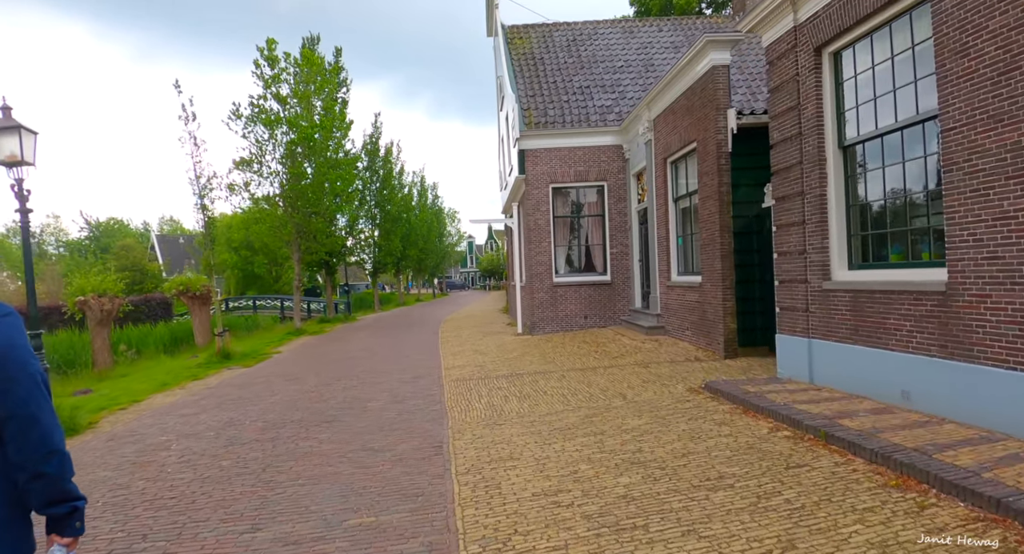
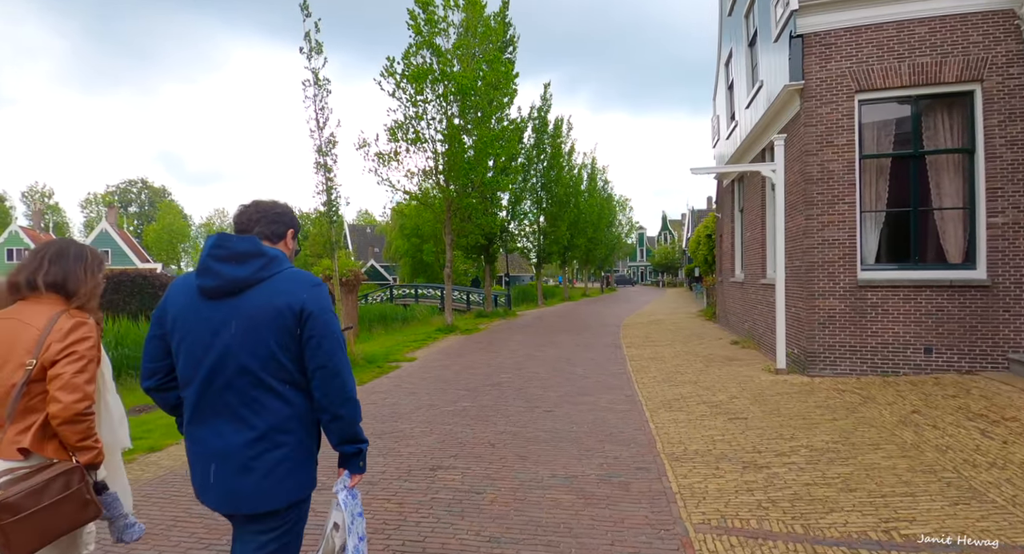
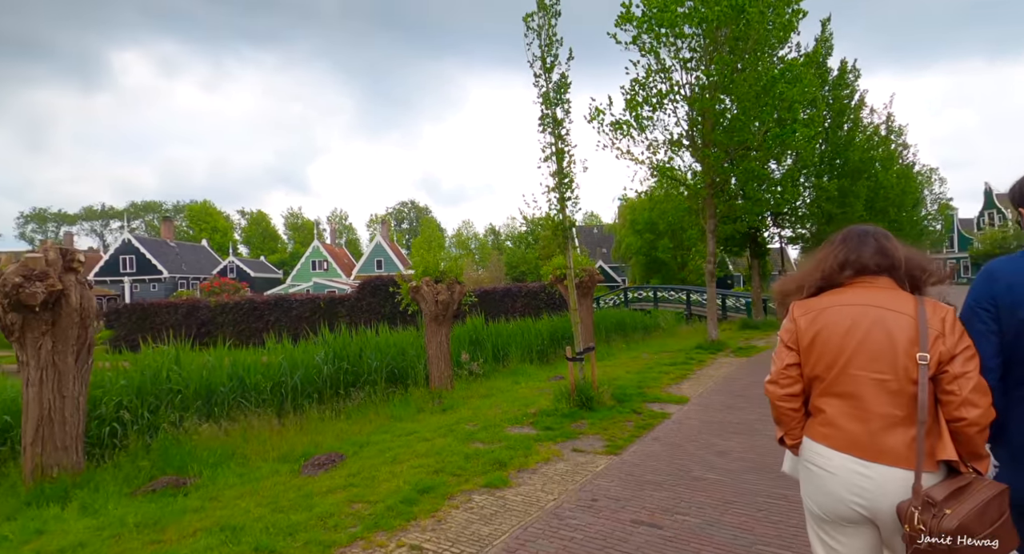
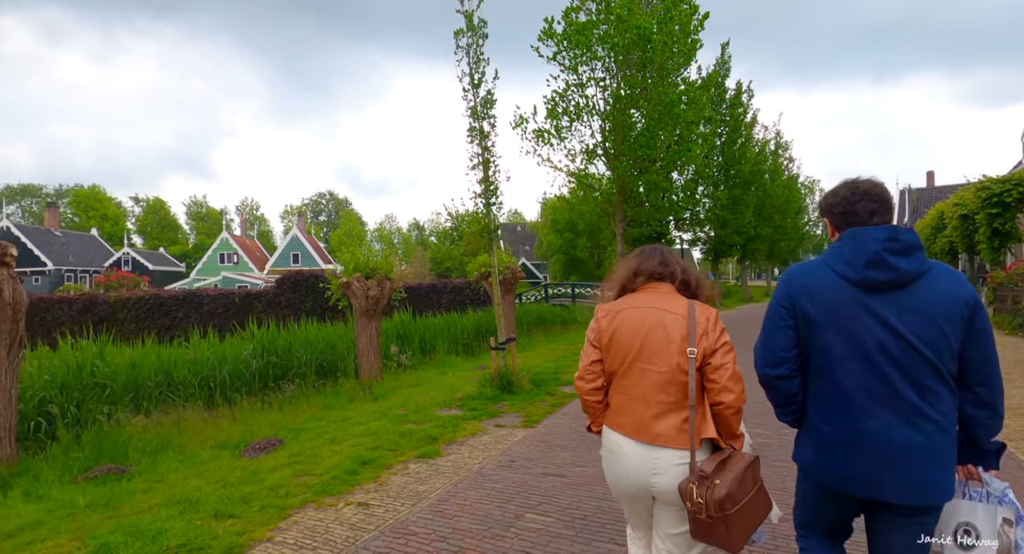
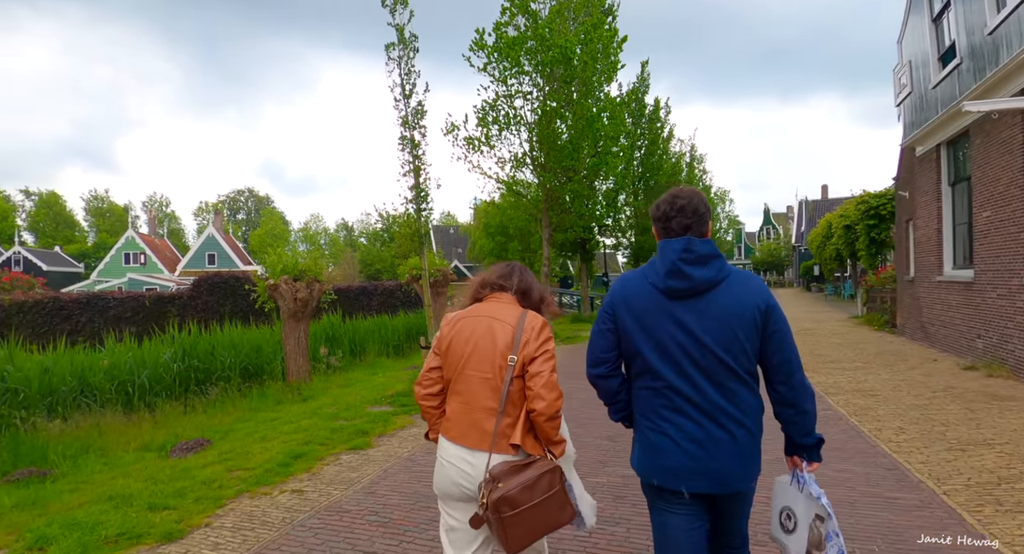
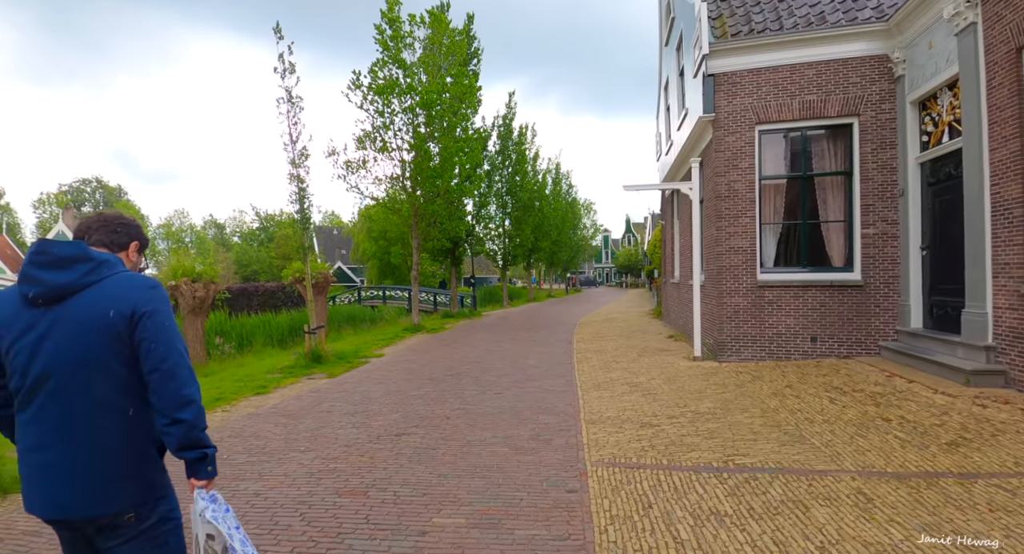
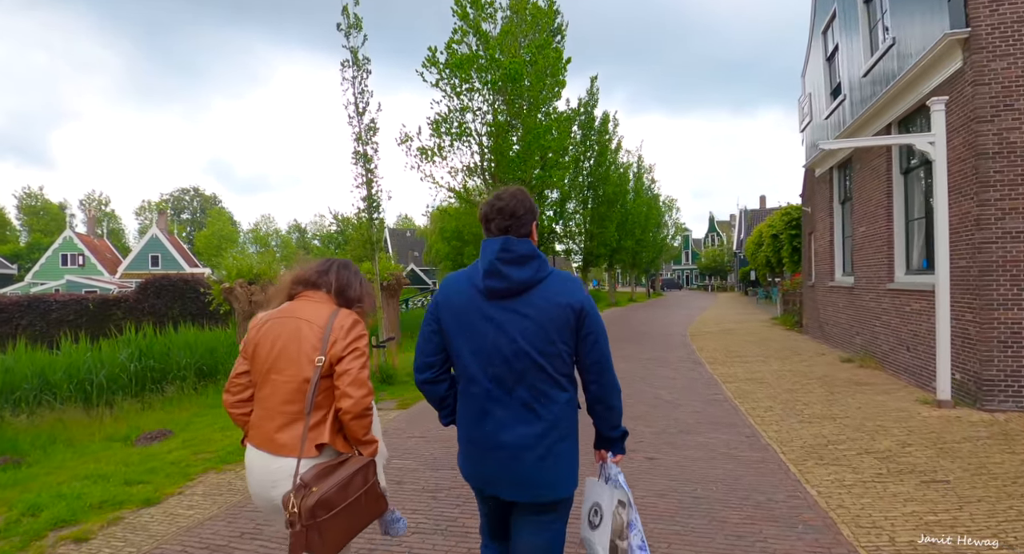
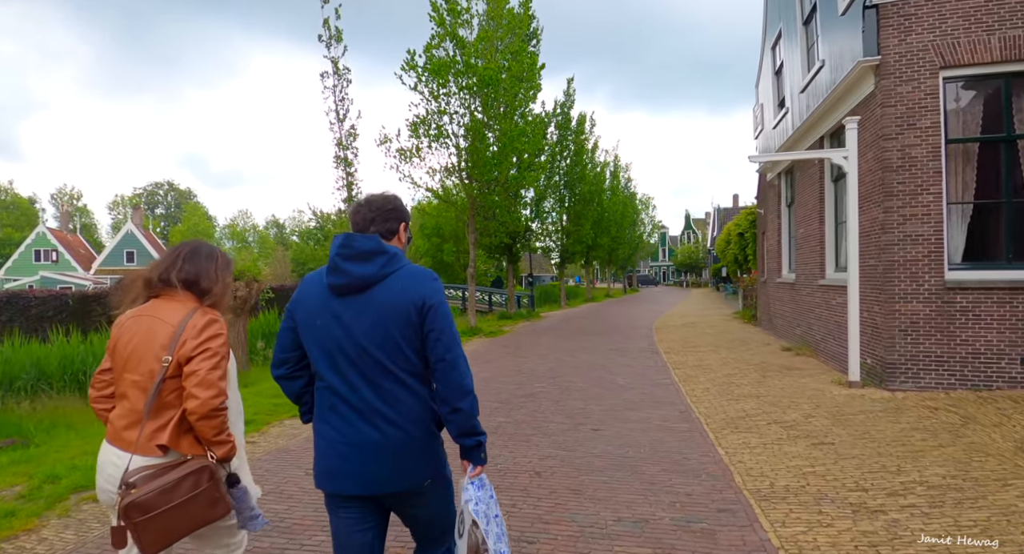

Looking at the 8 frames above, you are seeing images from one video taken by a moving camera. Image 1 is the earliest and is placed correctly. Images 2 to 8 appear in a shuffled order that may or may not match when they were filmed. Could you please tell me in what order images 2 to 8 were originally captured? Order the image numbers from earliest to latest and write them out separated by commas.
6, 2, 8, 7, 5, 4, 3
